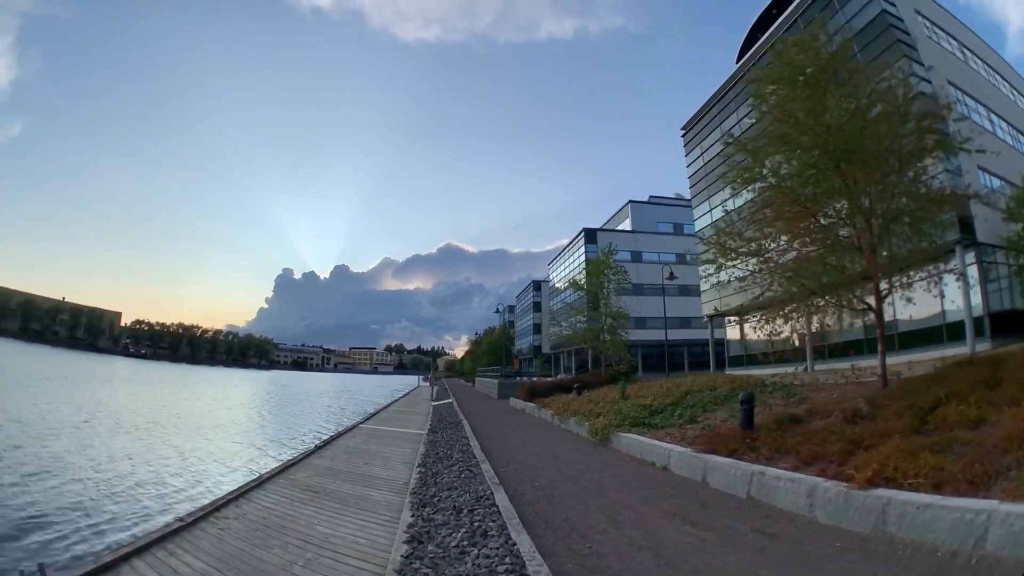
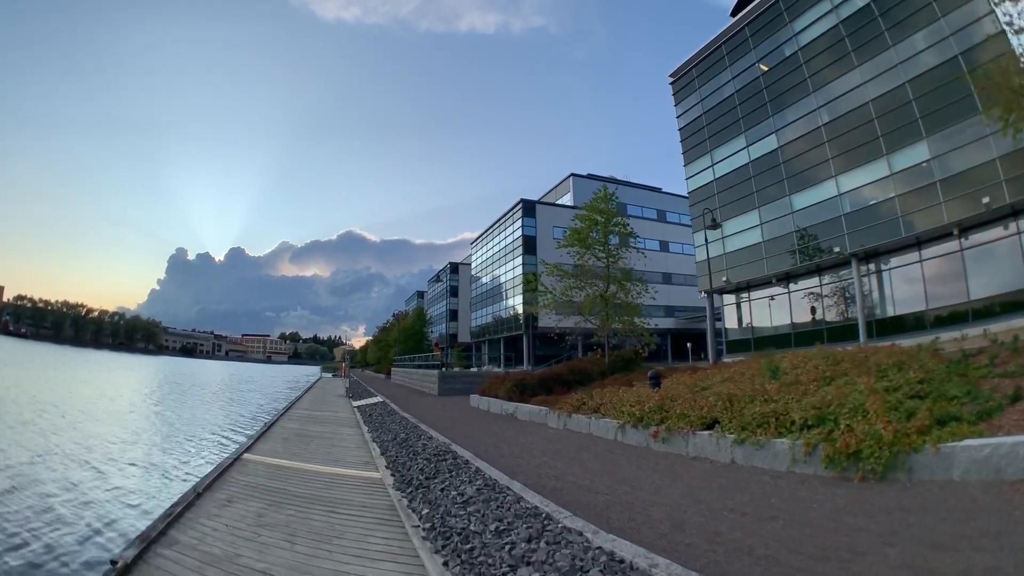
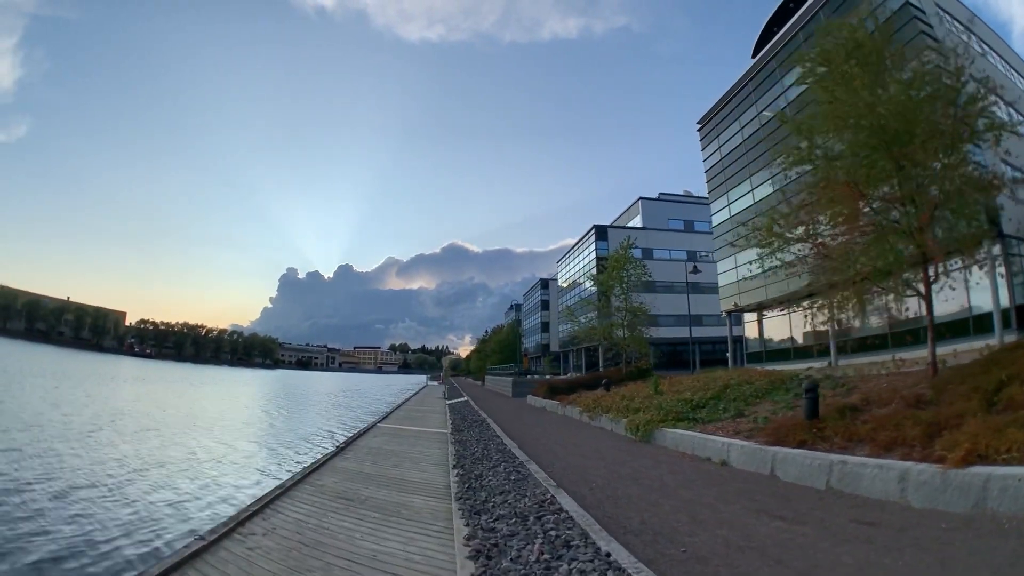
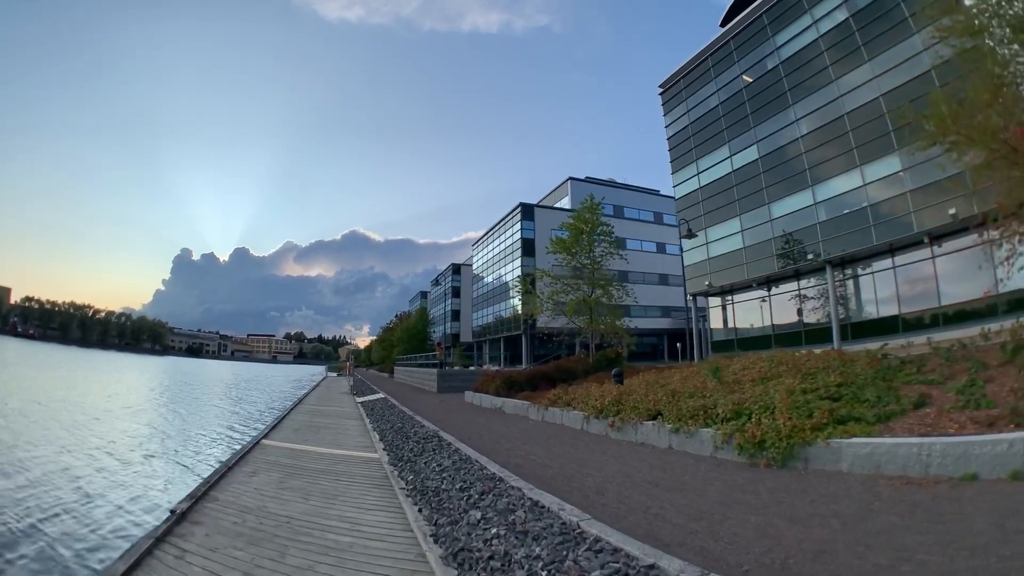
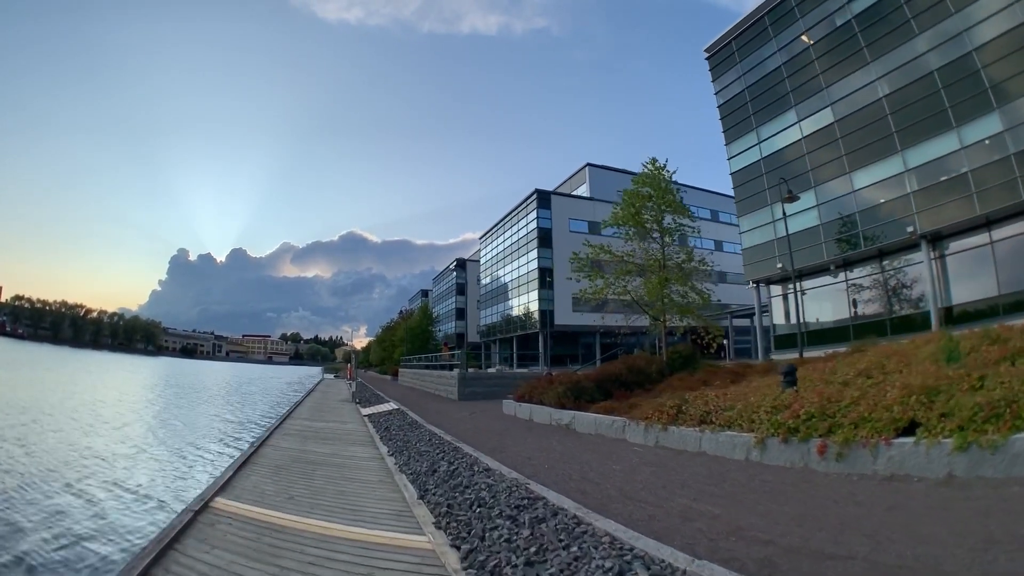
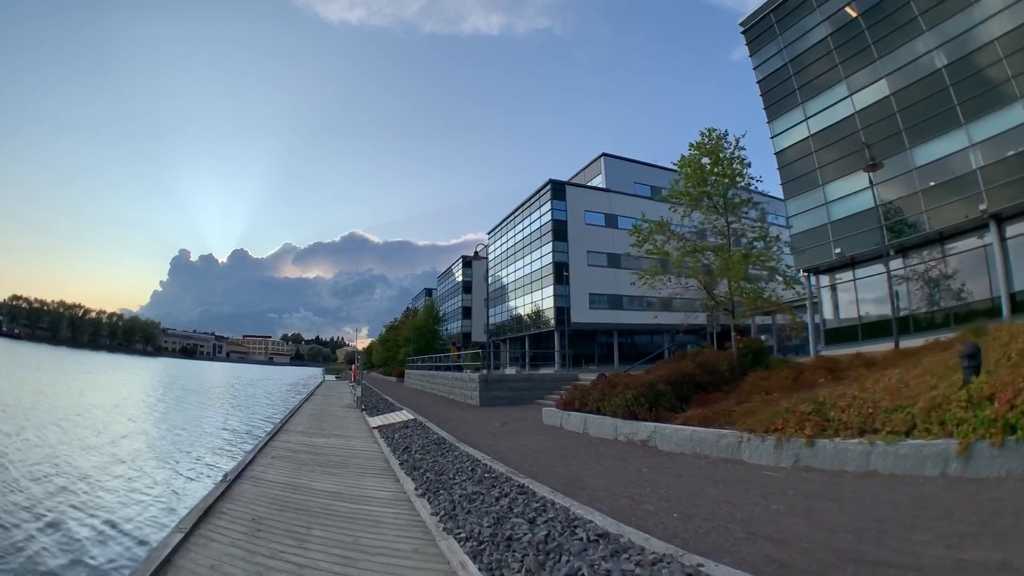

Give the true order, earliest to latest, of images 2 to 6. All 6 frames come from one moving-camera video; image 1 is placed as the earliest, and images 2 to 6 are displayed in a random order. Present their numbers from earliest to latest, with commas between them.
3, 4, 2, 5, 6
